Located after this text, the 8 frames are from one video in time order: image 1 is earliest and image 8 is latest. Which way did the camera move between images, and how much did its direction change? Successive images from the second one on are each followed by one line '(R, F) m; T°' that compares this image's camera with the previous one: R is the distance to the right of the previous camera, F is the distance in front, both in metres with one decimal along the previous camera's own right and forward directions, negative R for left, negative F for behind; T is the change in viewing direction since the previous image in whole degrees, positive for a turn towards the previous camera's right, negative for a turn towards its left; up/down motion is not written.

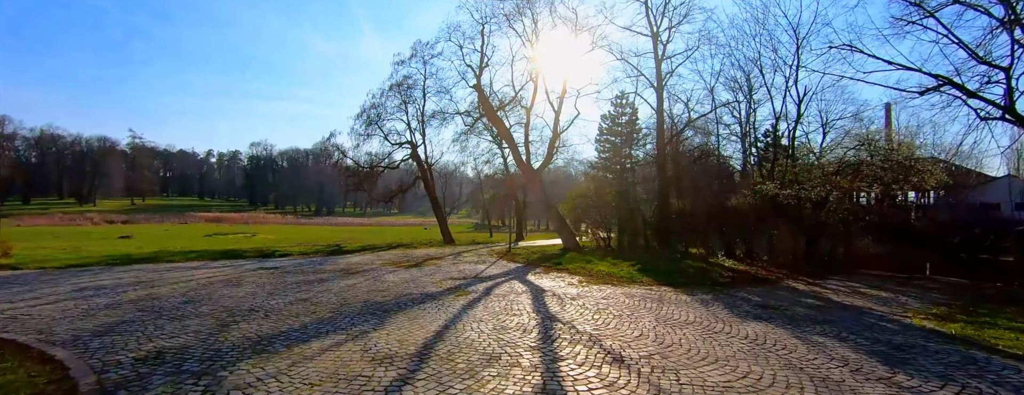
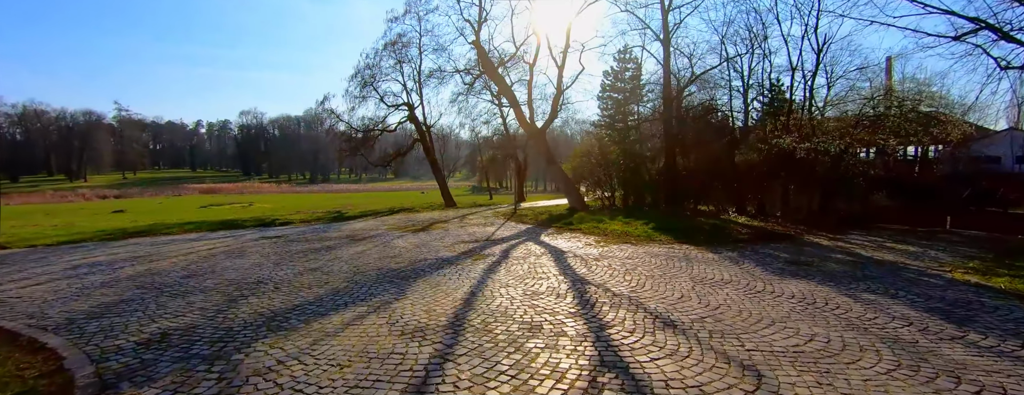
(-0.4, +0.6) m; 0°
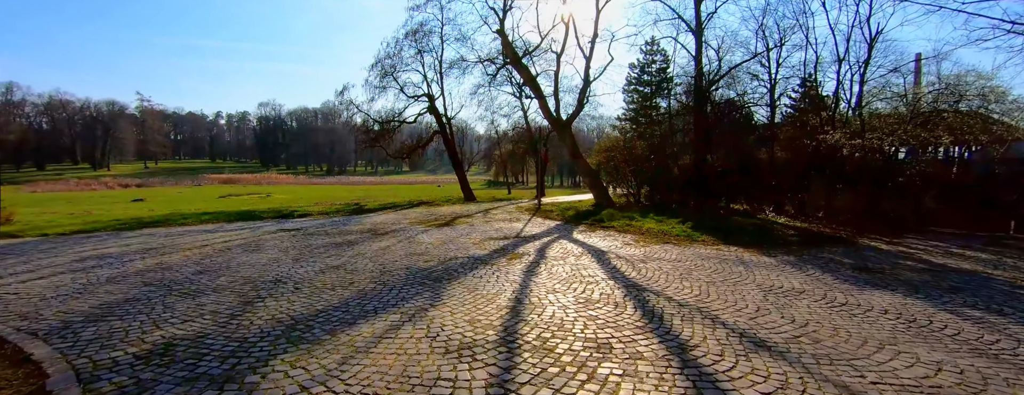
(-0.4, +0.8) m; -2°
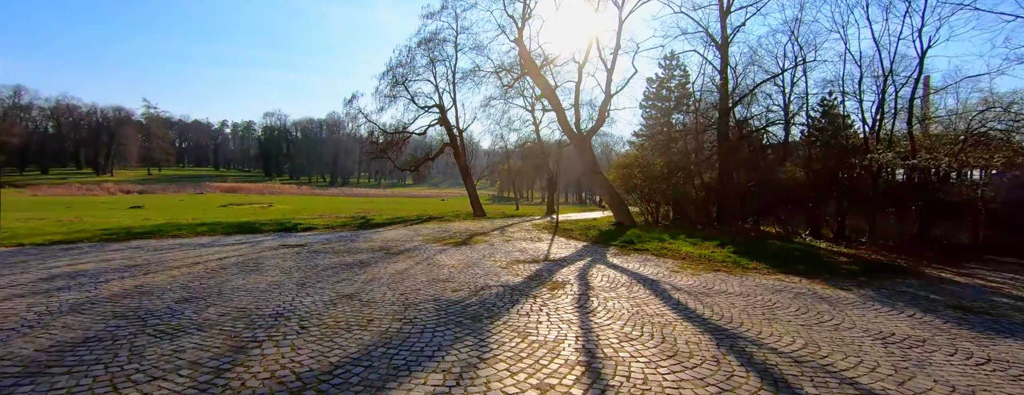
(-0.6, +1.1) m; 0°
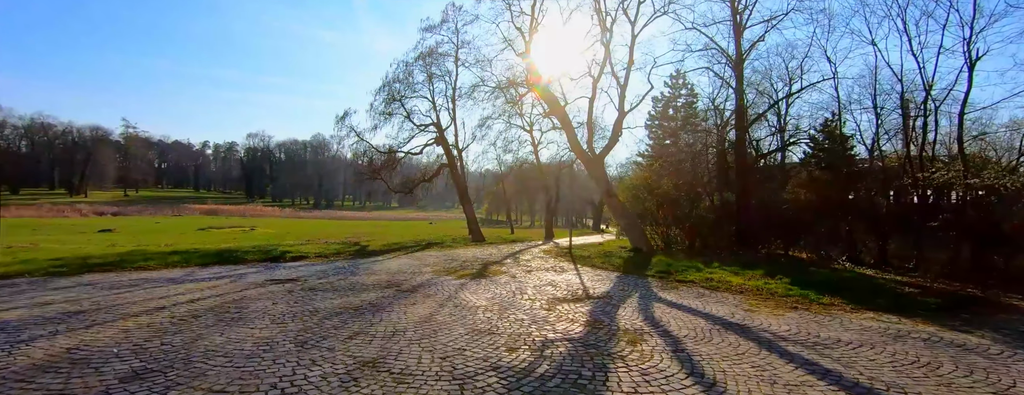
(-0.9, +1.6) m; +2°
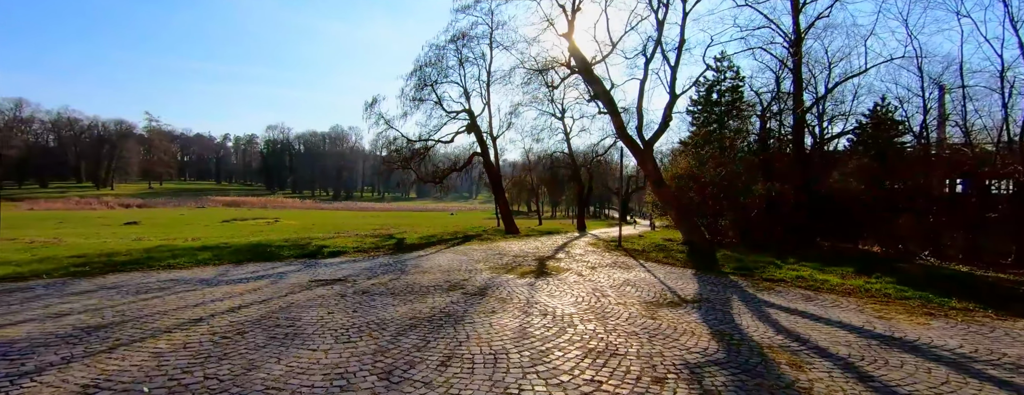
(-1.0, +1.2) m; -2°
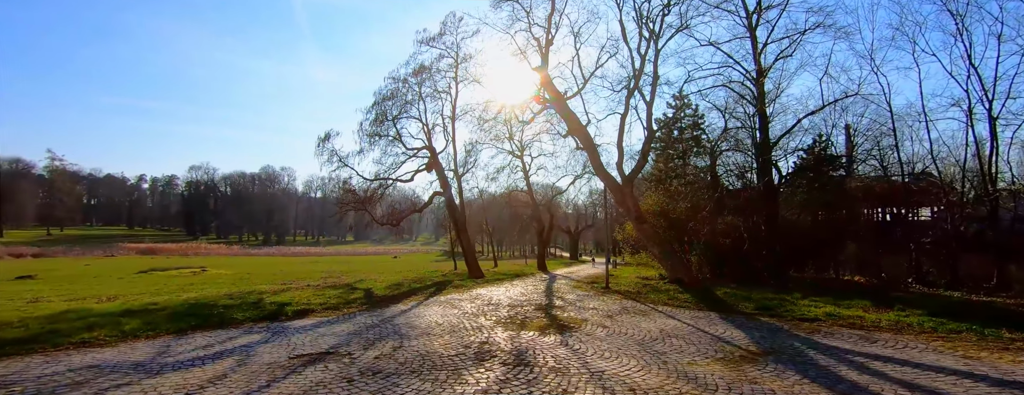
(-1.3, +1.4) m; +7°
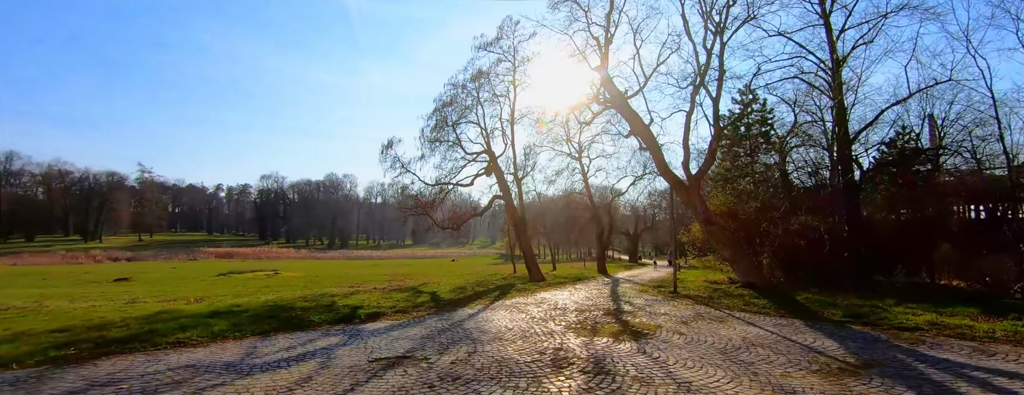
(-0.3, +0.2) m; -6°
